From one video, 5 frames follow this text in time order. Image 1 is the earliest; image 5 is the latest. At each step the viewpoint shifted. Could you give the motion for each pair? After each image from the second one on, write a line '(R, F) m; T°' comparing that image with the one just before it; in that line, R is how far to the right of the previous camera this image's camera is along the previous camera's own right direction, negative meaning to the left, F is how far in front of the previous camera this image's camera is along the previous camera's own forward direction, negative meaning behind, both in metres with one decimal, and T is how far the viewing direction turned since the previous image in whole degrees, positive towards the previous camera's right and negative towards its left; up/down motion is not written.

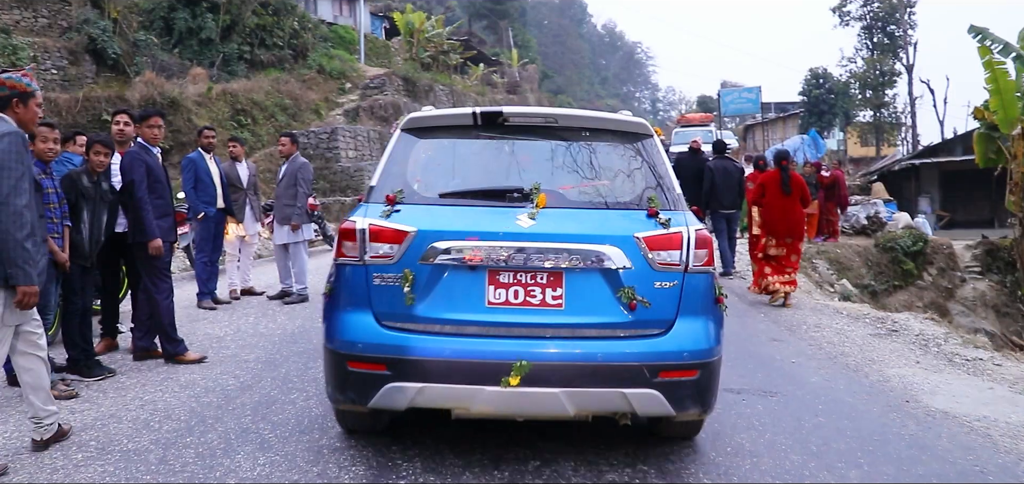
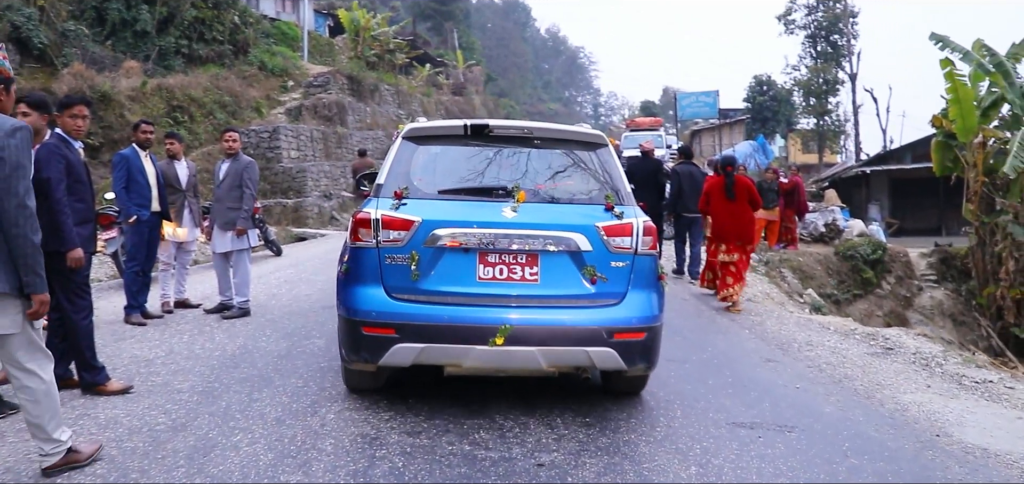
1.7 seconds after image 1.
(-0.2, +0.7) m; +4°
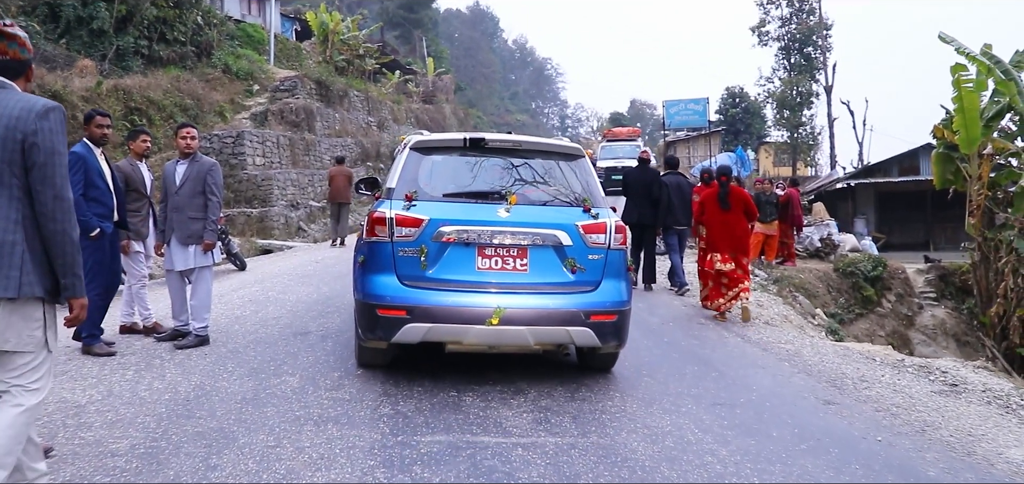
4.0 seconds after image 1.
(-0.3, +1.1) m; +2°
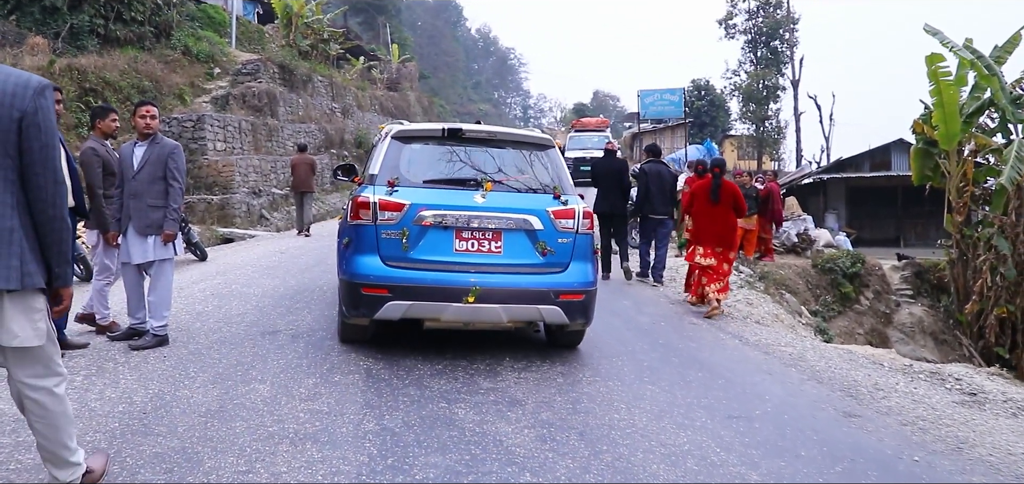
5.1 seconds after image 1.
(-0.2, +0.5) m; +3°
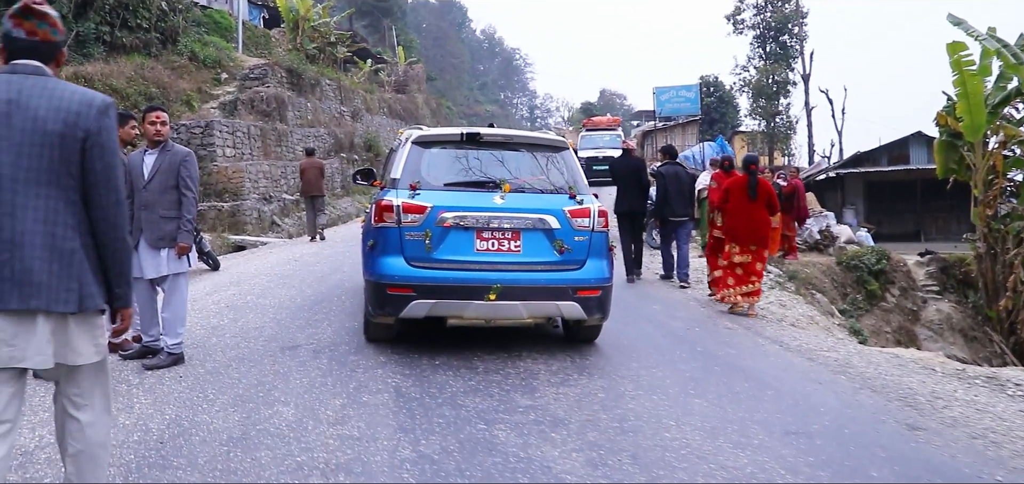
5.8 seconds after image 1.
(-0.2, +0.3) m; -1°
